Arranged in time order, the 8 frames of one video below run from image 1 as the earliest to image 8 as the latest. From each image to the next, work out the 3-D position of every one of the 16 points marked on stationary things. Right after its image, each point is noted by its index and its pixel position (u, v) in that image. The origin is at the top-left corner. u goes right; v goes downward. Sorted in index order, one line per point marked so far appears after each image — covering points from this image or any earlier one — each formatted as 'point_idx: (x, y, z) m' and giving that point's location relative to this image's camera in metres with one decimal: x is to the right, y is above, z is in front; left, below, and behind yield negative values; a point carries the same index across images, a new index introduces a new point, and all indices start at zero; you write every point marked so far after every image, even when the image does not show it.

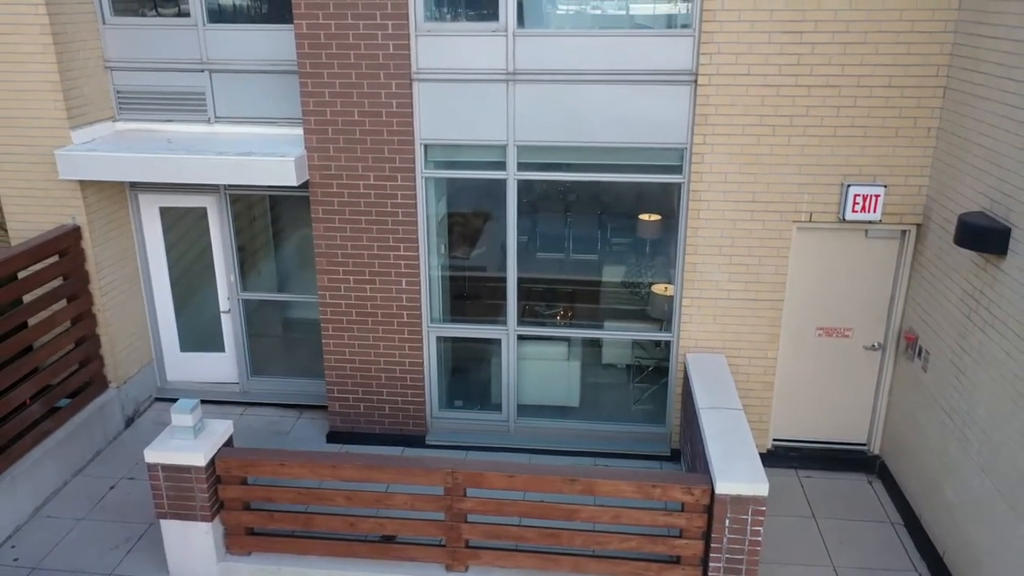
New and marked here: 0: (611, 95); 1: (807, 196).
0: (+0.4, +0.8, +5.7) m
1: (+1.2, +0.4, +5.7) m
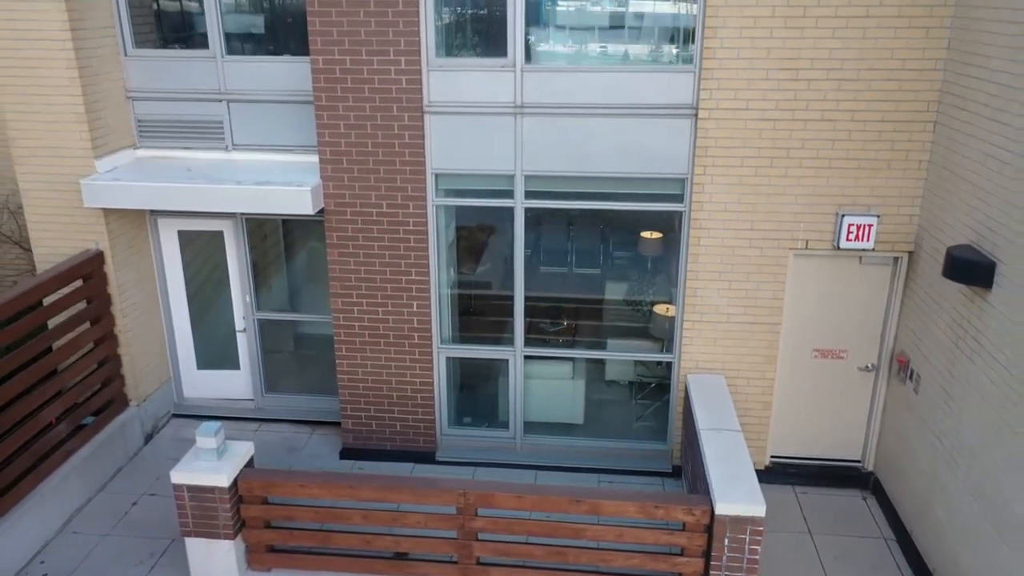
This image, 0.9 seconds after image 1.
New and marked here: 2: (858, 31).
0: (+0.4, +0.7, +5.9) m
1: (+1.2, +0.3, +5.9) m
2: (+1.3, +1.0, +5.4) m
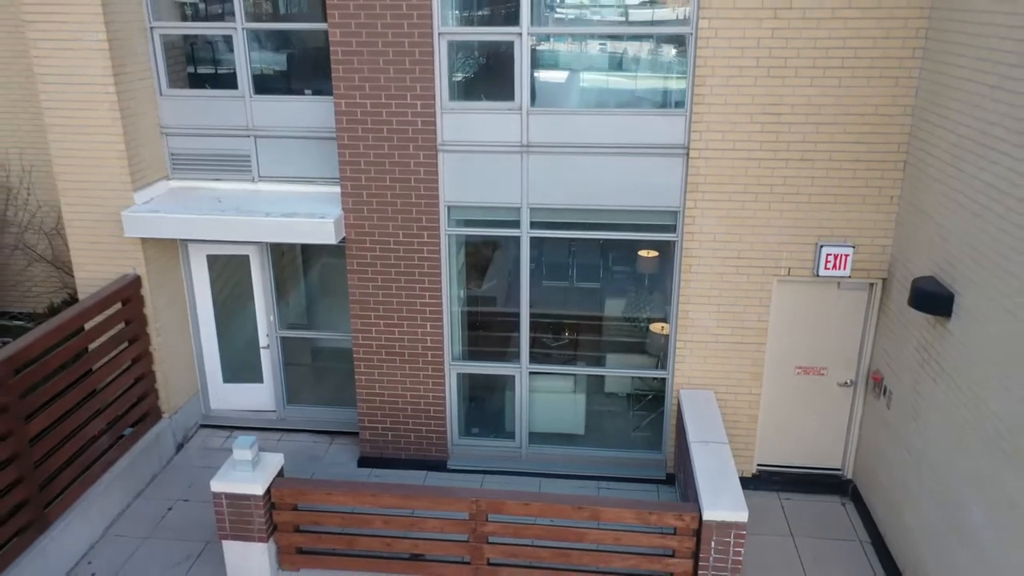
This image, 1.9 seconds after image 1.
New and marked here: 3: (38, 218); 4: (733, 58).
0: (+0.5, +0.6, +6.4) m
1: (+1.2, +0.2, +6.4) m
2: (+1.4, +0.9, +6.0) m
3: (-2.9, +0.4, +9.0) m
4: (+0.9, +1.0, +6.0) m
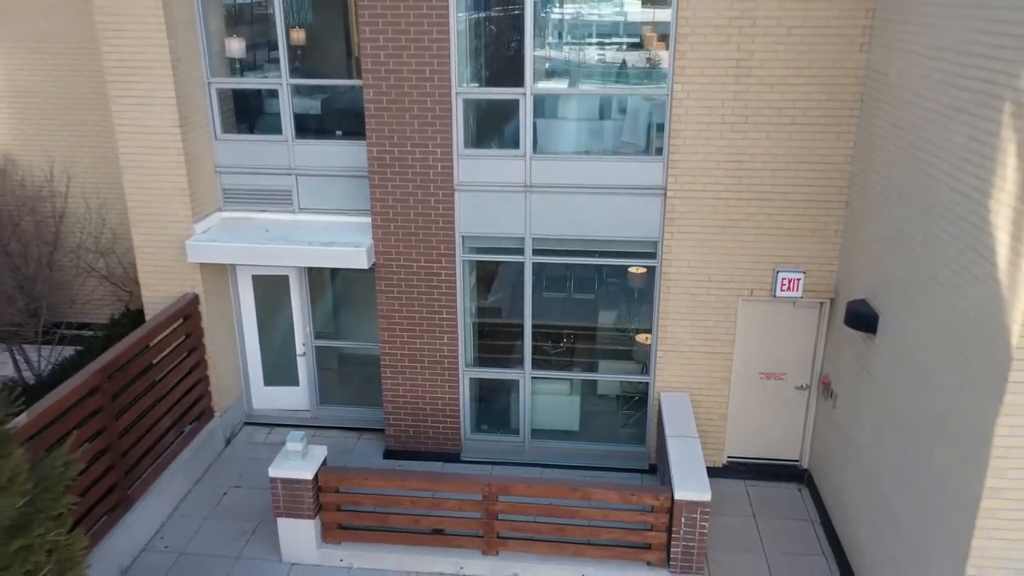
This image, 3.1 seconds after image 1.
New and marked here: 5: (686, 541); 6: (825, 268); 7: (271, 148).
0: (+0.5, +0.5, +7.6) m
1: (+1.3, +0.1, +7.6) m
2: (+1.4, +0.8, +7.1) m
3: (-2.8, +0.3, +10.1) m
4: (+1.0, +0.9, +7.2) m
5: (+0.8, -1.2, +6.6) m
6: (+1.7, +0.1, +7.5) m
7: (-1.4, +0.8, +8.3) m
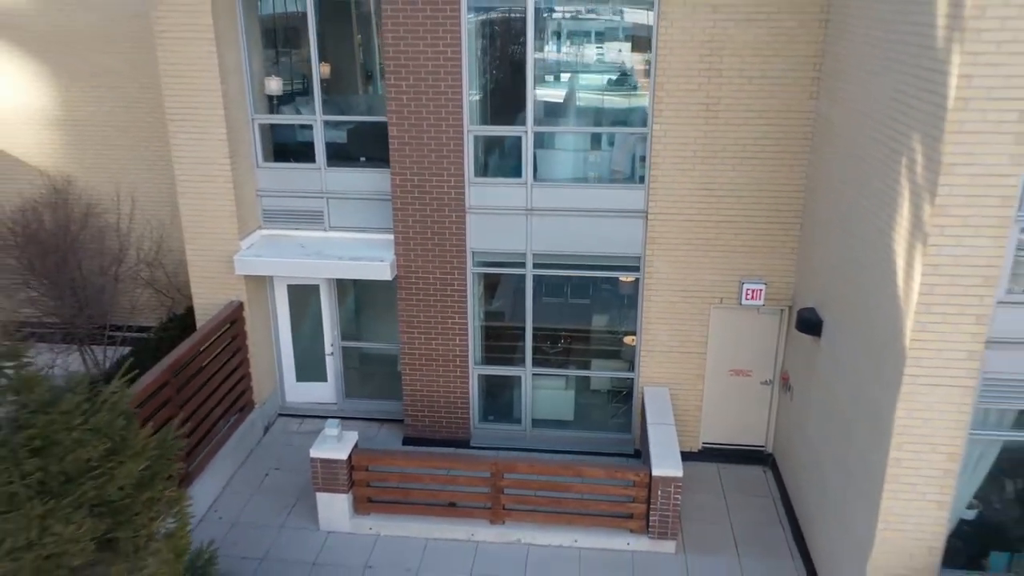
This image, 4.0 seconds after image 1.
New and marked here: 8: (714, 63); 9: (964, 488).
0: (+0.5, +0.4, +8.9) m
1: (+1.3, 0.0, +8.8) m
2: (+1.4, +0.7, +8.4) m
3: (-2.8, +0.3, +11.4) m
4: (+1.0, +0.8, +8.4) m
5: (+0.8, -1.2, +7.8) m
6: (+1.7, +0.1, +8.7) m
7: (-1.4, +0.8, +9.5) m
8: (+1.2, +1.3, +8.1) m
9: (+1.9, -0.8, +6.0) m
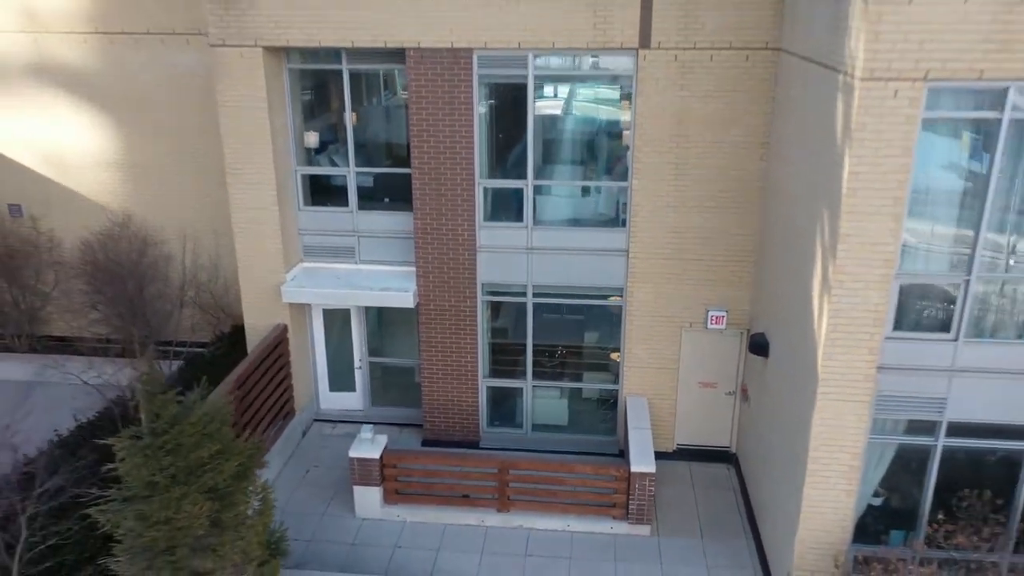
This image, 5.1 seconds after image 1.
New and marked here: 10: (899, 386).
0: (+0.5, +0.2, +10.6) m
1: (+1.3, -0.2, +10.5) m
2: (+1.4, +0.5, +10.1) m
3: (-2.8, +0.1, +13.1) m
4: (+1.0, +0.6, +10.1) m
5: (+0.9, -1.4, +9.5) m
6: (+1.7, -0.1, +10.4) m
7: (-1.4, +0.6, +11.2) m
8: (+1.2, +1.1, +9.8) m
9: (+1.9, -1.0, +7.7) m
10: (+2.0, -0.5, +7.3) m
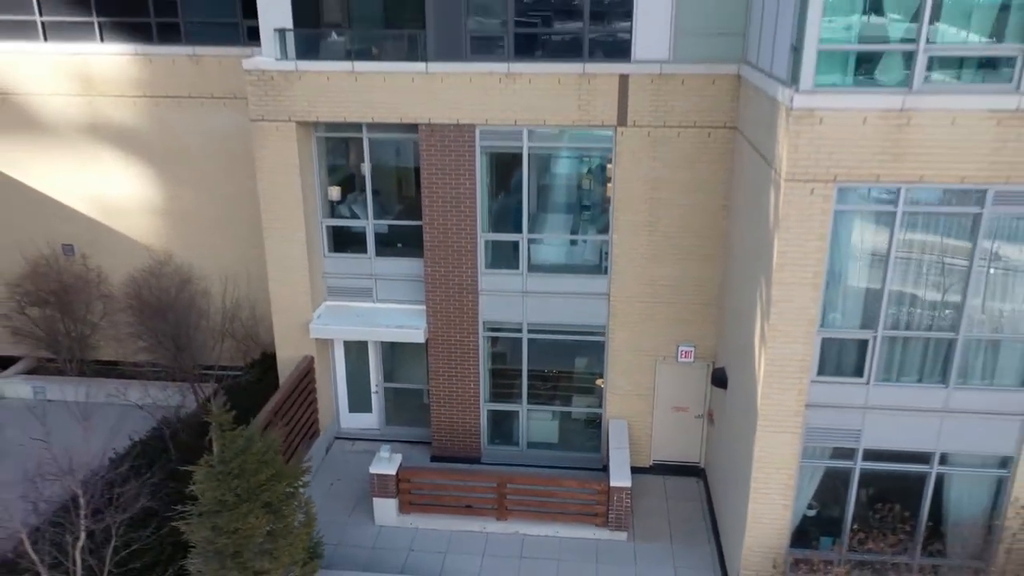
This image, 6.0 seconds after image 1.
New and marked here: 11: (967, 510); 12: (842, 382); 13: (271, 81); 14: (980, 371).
0: (+0.5, -0.1, +12.2) m
1: (+1.3, -0.5, +12.2) m
2: (+1.4, +0.2, +11.7) m
3: (-2.8, -0.3, +14.7) m
4: (+1.0, +0.3, +11.8) m
5: (+0.8, -1.8, +11.2) m
6: (+1.7, -0.5, +12.1) m
7: (-1.4, +0.2, +12.9) m
8: (+1.2, +0.8, +11.4) m
9: (+1.9, -1.4, +9.3) m
10: (+2.0, -0.8, +8.9) m
11: (+3.0, -1.4, +9.2) m
12: (+2.1, -0.6, +8.8) m
13: (-2.0, +1.7, +11.5) m
14: (+2.9, -0.5, +8.6) m
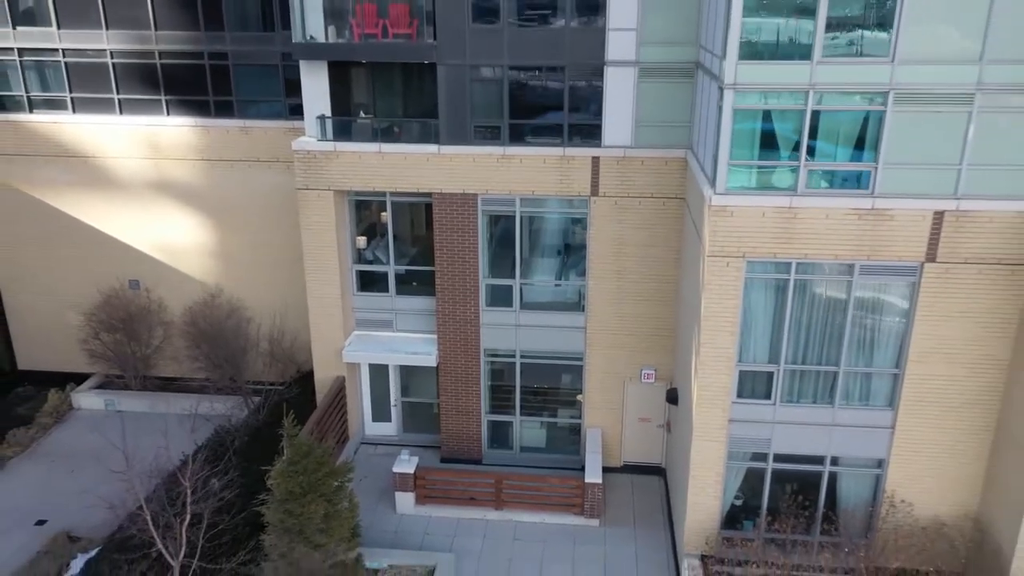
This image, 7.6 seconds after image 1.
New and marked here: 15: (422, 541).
0: (+0.5, -0.5, +15.1) m
1: (+1.2, -0.9, +15.0) m
2: (+1.4, -0.2, +14.6) m
3: (-2.9, -0.6, +17.6) m
4: (+0.9, -0.1, +14.6) m
5: (+0.8, -2.1, +14.0) m
6: (+1.6, -0.8, +14.9) m
7: (-1.4, -0.1, +15.7) m
8: (+1.1, +0.4, +14.3) m
9: (+1.9, -1.7, +12.2) m
10: (+1.9, -1.2, +11.8) m
11: (+2.9, -1.8, +12.0) m
12: (+2.0, -0.9, +11.6) m
13: (-2.0, +1.3, +14.3) m
14: (+2.8, -0.9, +11.5) m
15: (-0.9, -2.5, +13.8) m
